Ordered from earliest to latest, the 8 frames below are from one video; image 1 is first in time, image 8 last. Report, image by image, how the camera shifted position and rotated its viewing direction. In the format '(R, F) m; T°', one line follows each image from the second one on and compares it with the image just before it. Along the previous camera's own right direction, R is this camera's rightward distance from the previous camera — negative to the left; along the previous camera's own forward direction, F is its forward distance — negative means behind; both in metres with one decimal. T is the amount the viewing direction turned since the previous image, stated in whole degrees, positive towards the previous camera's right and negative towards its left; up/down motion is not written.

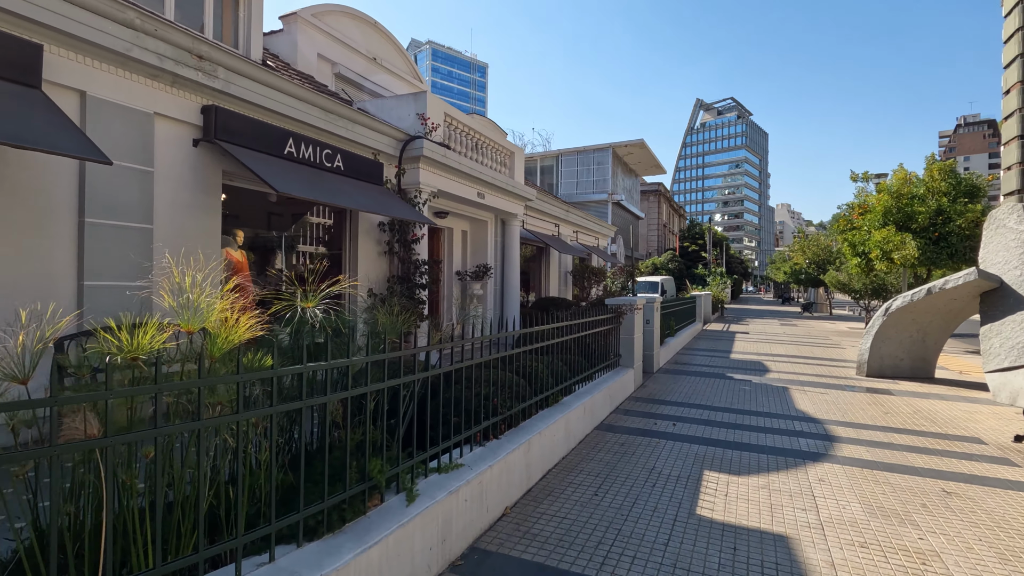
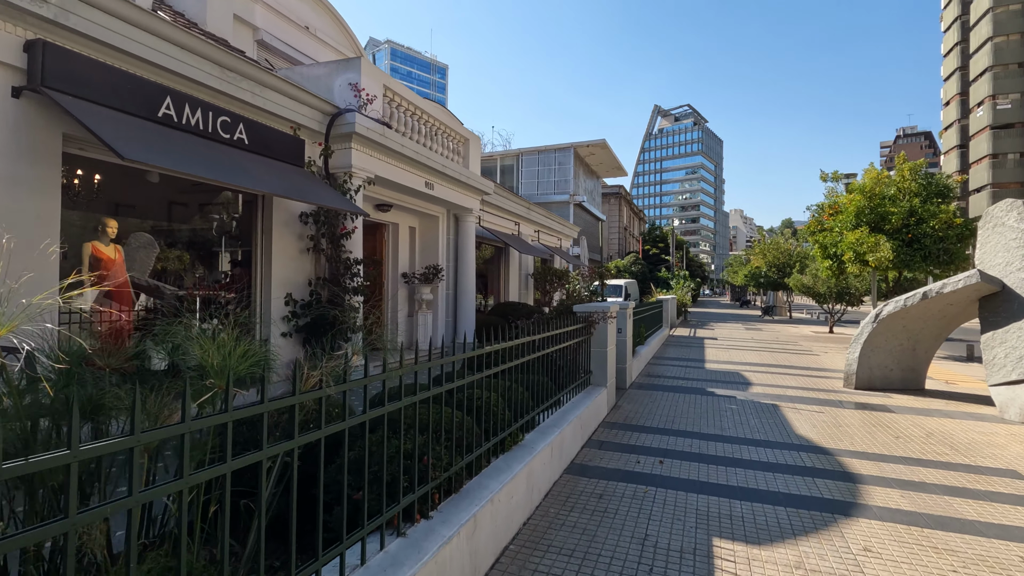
(+0.1, +1.3) m; +4°
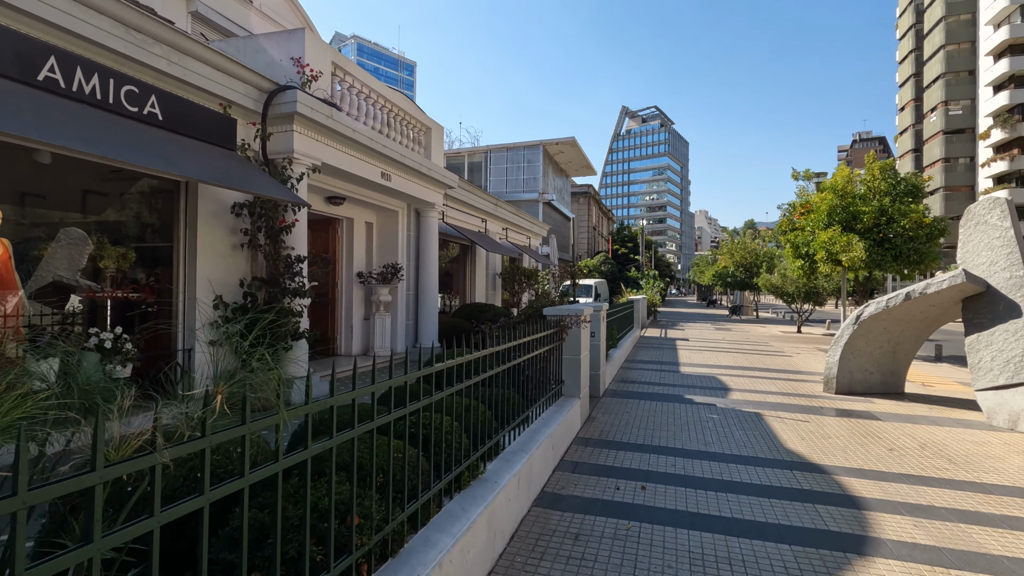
(+0.1, +0.7) m; +3°
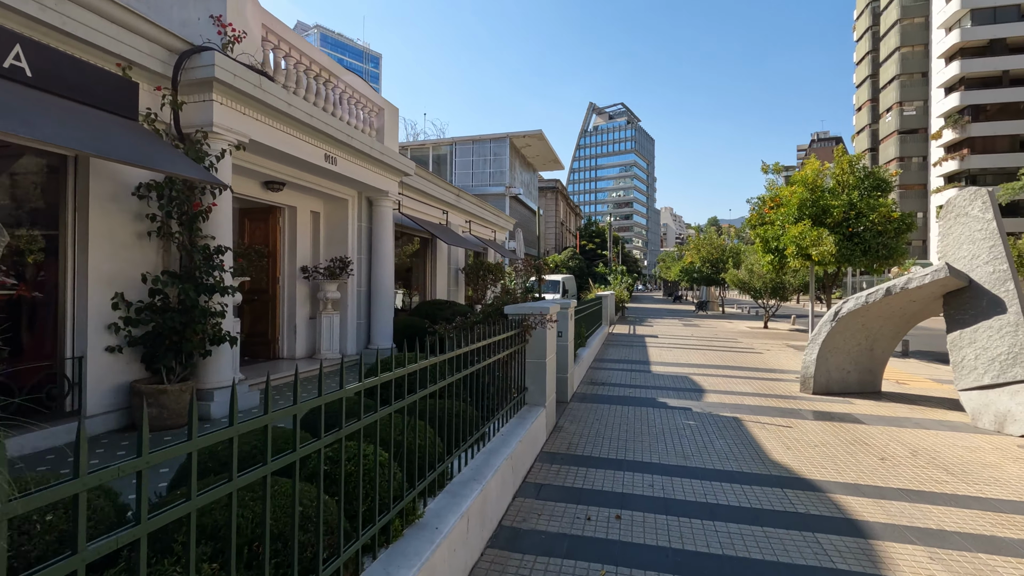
(+0.1, +0.7) m; +3°
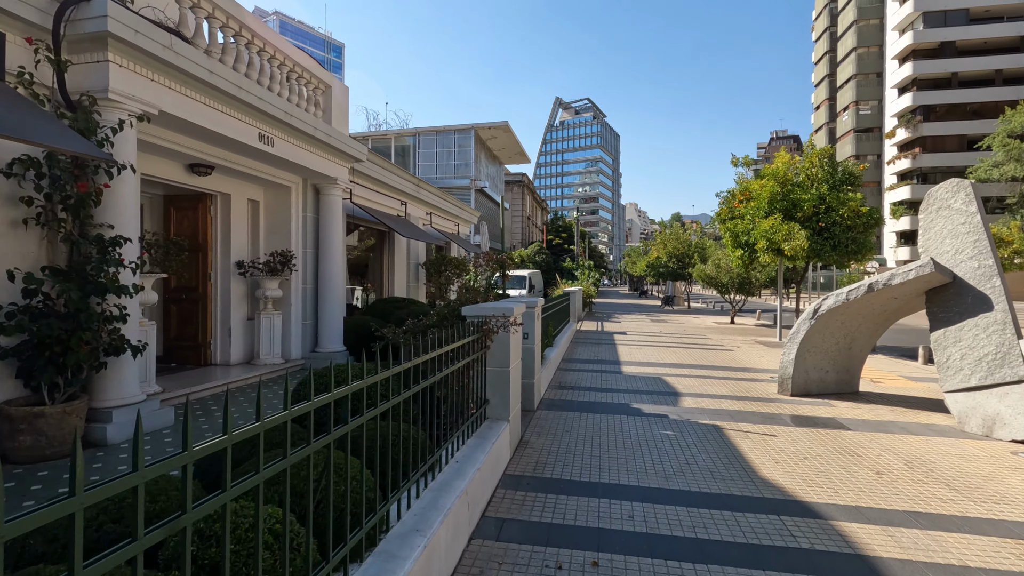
(+0.1, +0.7) m; +4°
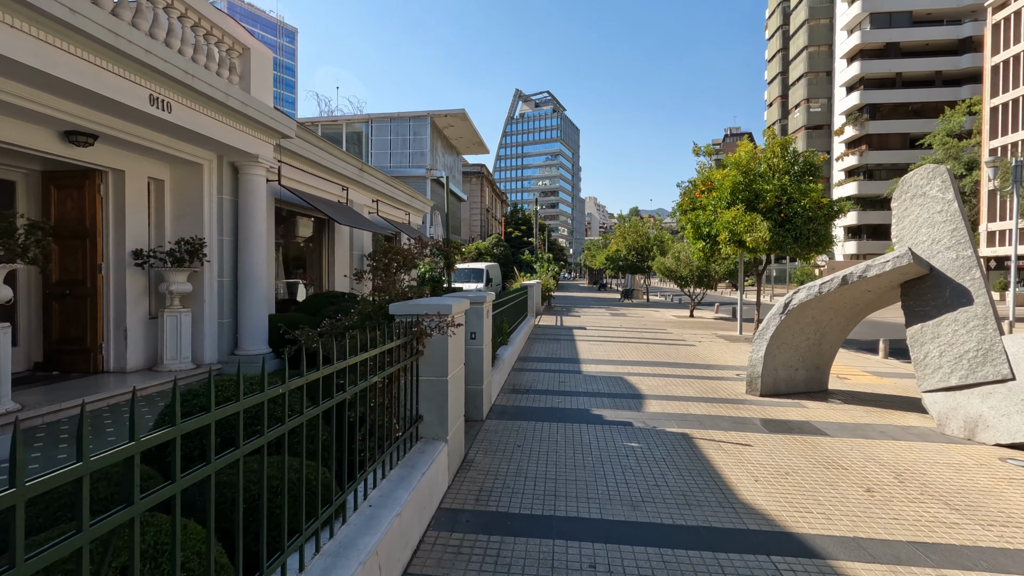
(+0.2, +0.8) m; +4°
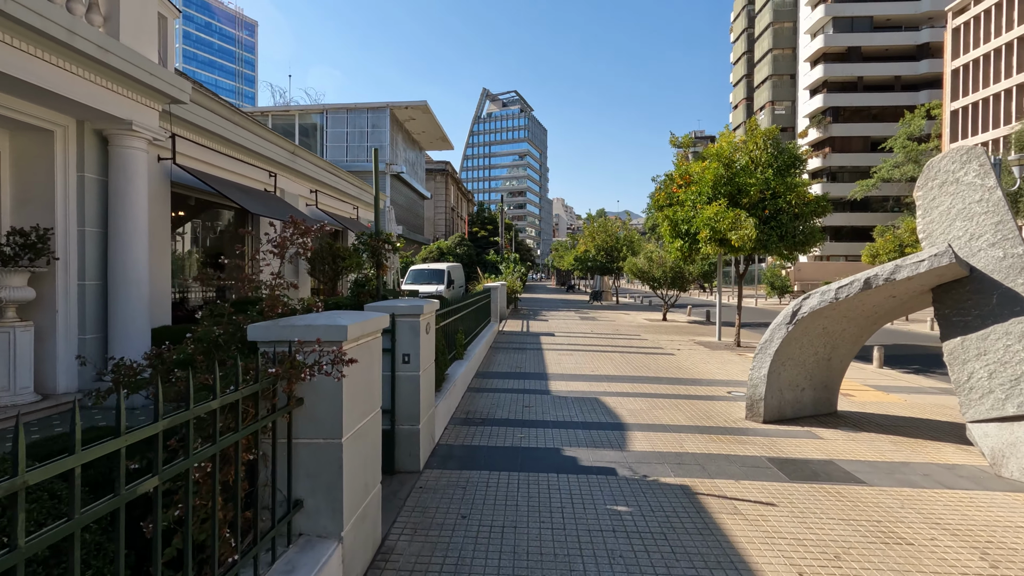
(+0.2, +1.4) m; +3°
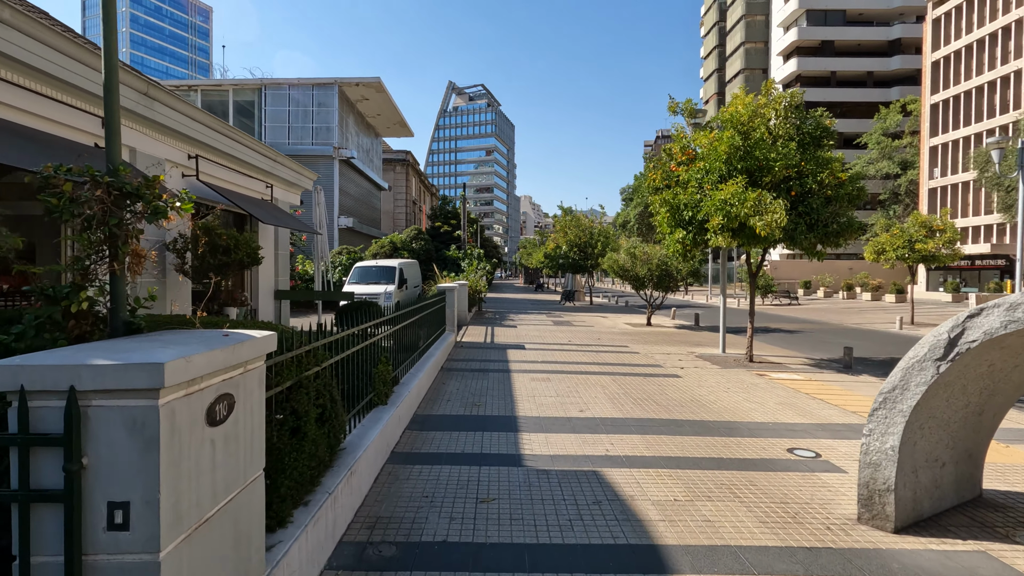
(+0.2, +2.9) m; +3°
